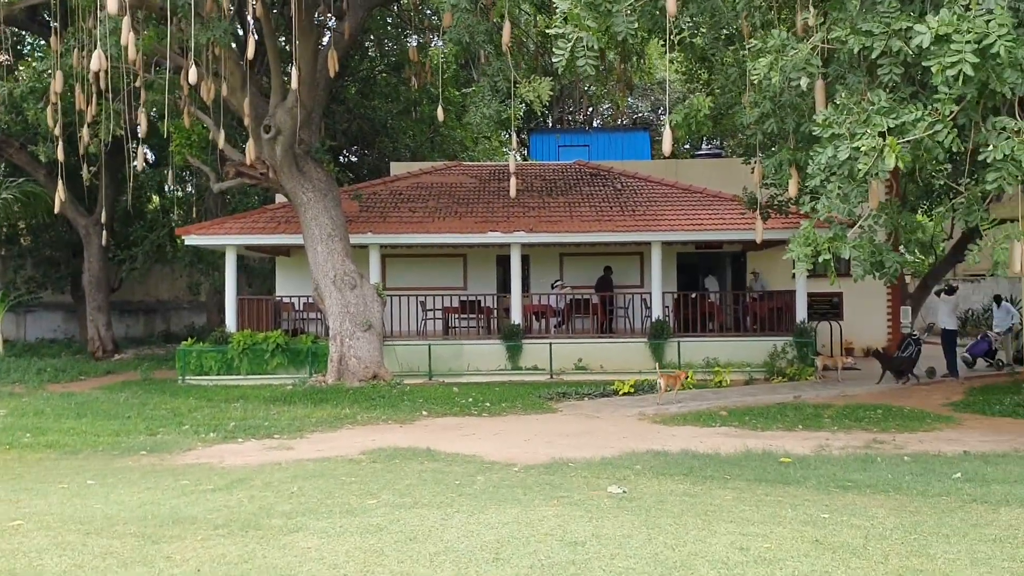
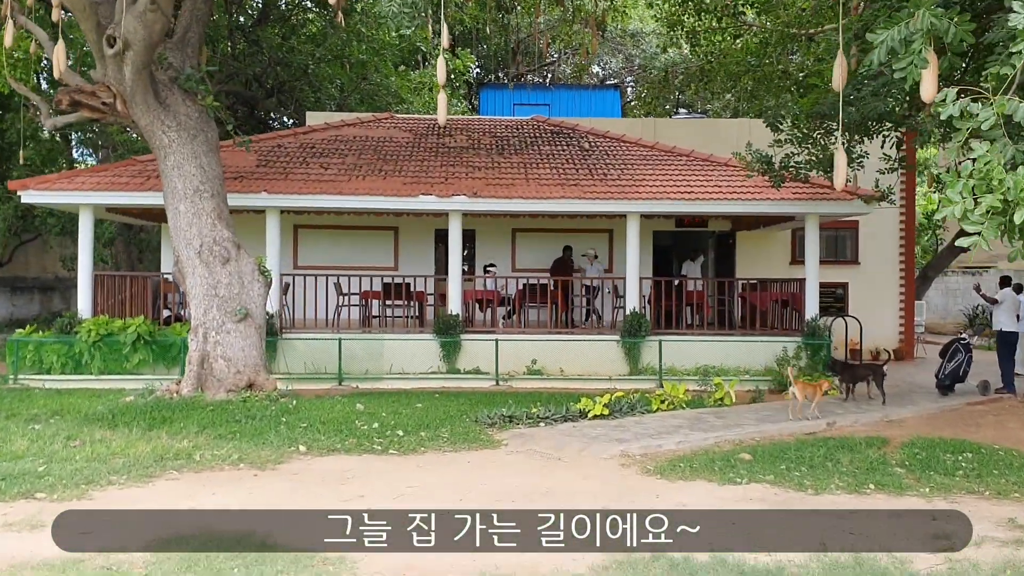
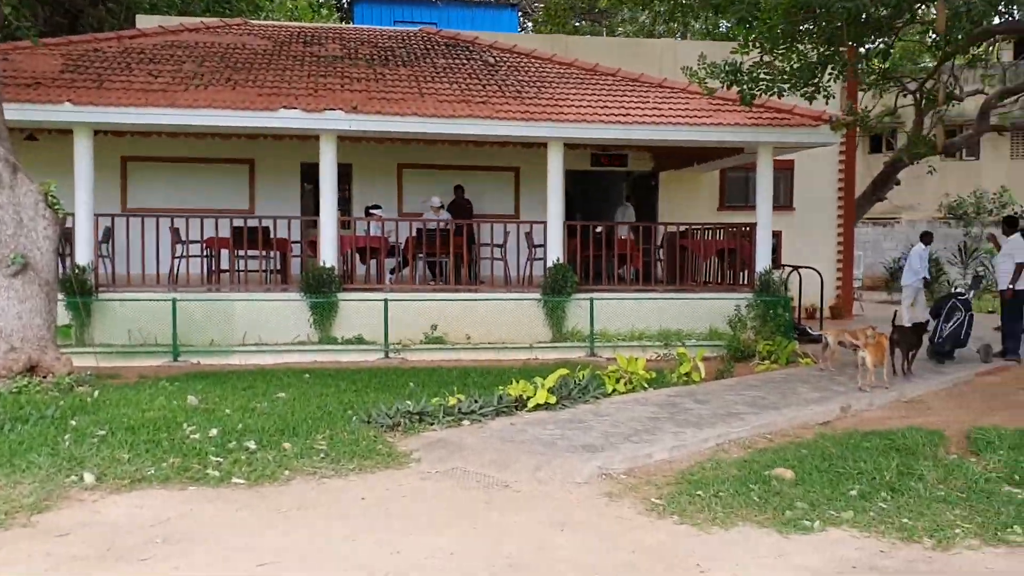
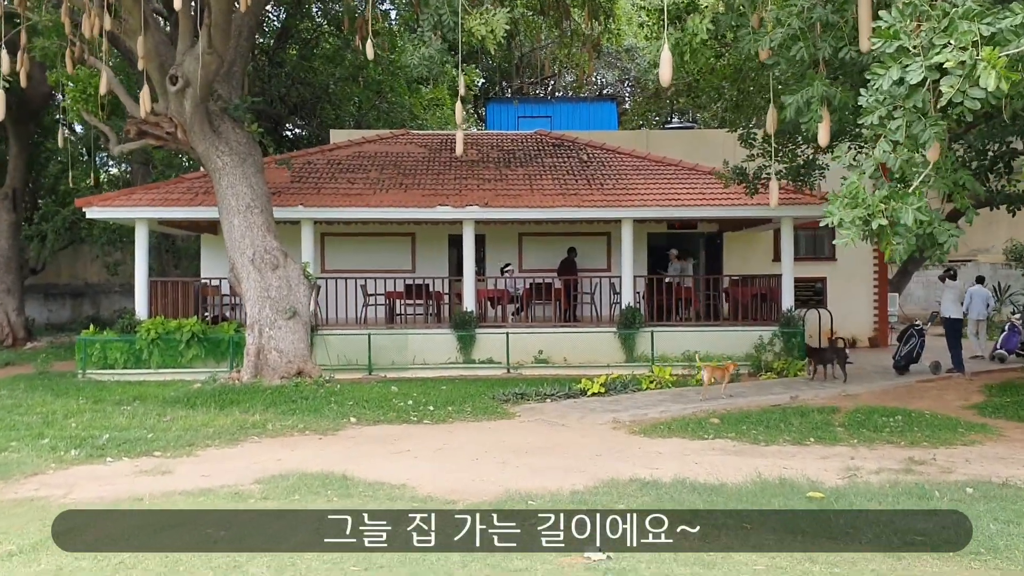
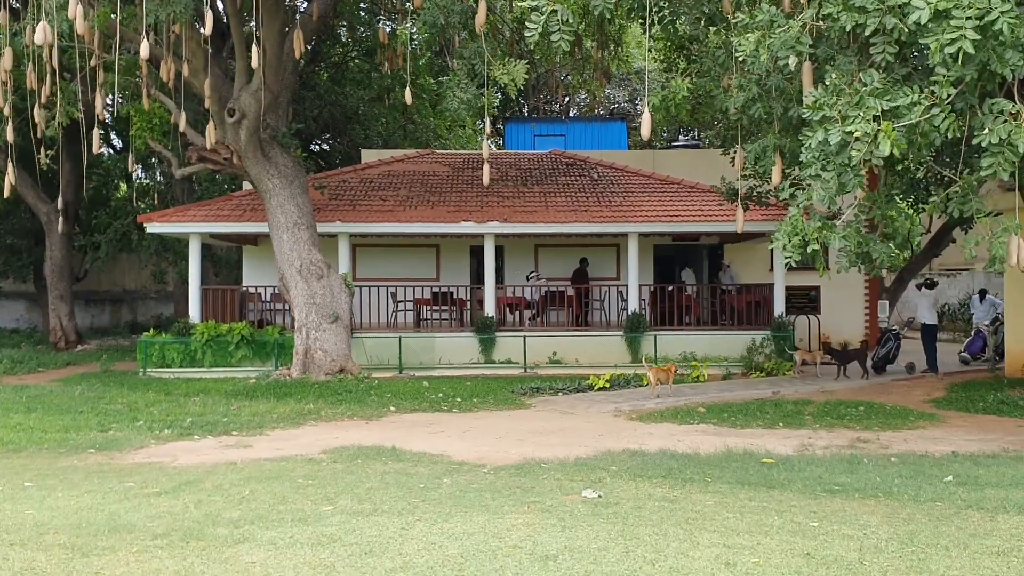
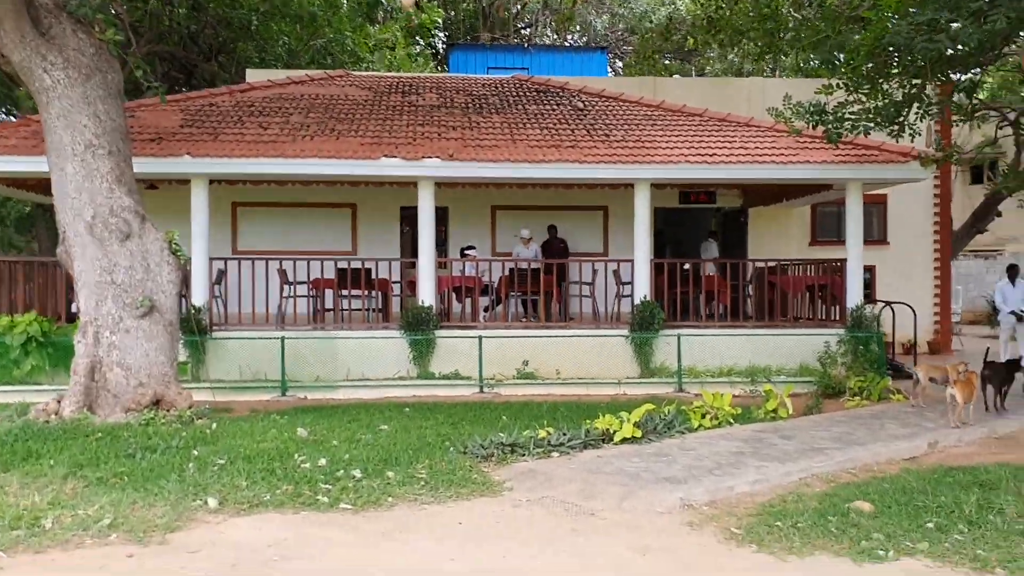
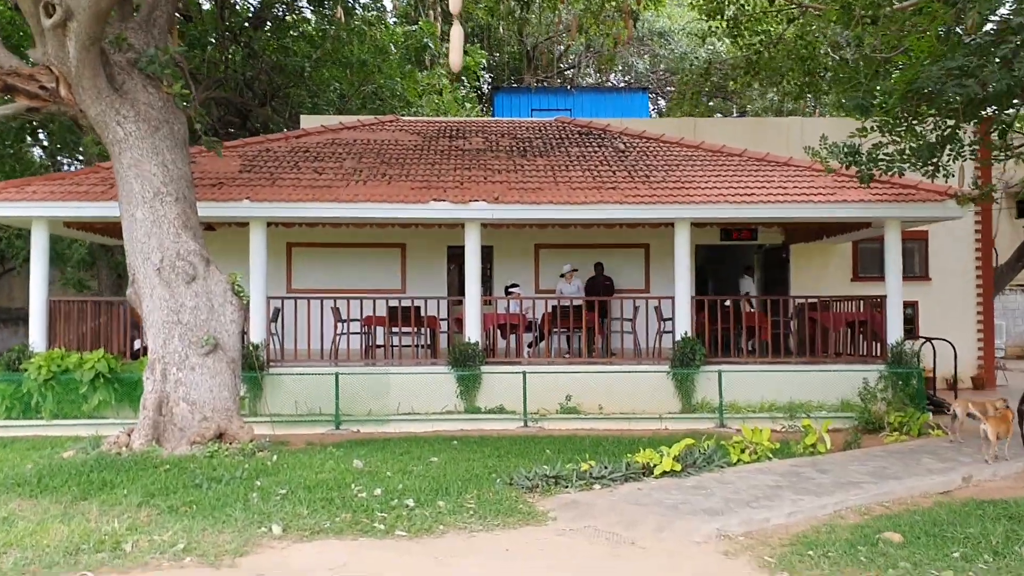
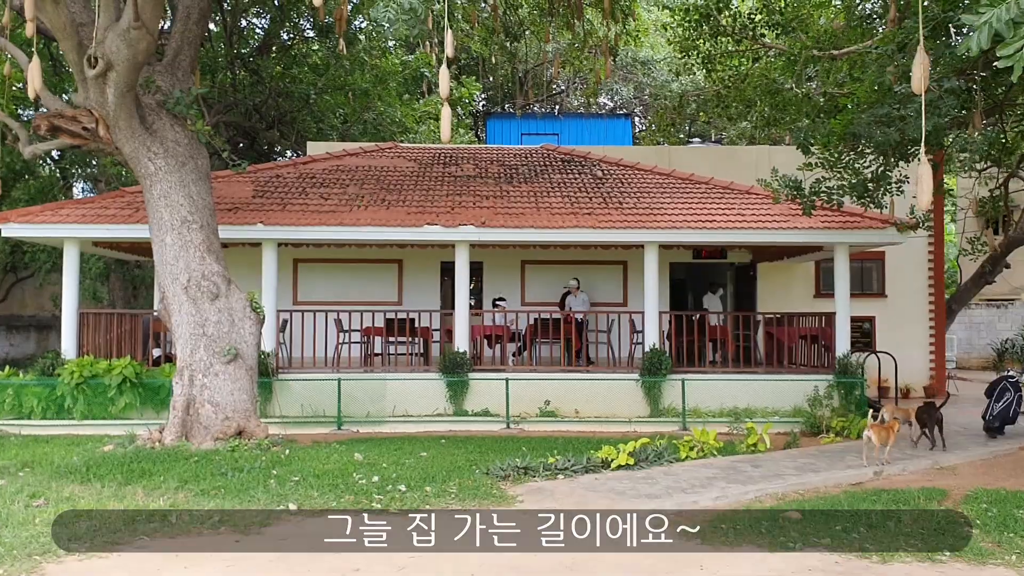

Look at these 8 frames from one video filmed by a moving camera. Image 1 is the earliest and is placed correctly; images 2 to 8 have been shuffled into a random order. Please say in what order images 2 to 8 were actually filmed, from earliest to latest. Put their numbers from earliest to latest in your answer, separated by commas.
5, 4, 2, 8, 7, 6, 3
